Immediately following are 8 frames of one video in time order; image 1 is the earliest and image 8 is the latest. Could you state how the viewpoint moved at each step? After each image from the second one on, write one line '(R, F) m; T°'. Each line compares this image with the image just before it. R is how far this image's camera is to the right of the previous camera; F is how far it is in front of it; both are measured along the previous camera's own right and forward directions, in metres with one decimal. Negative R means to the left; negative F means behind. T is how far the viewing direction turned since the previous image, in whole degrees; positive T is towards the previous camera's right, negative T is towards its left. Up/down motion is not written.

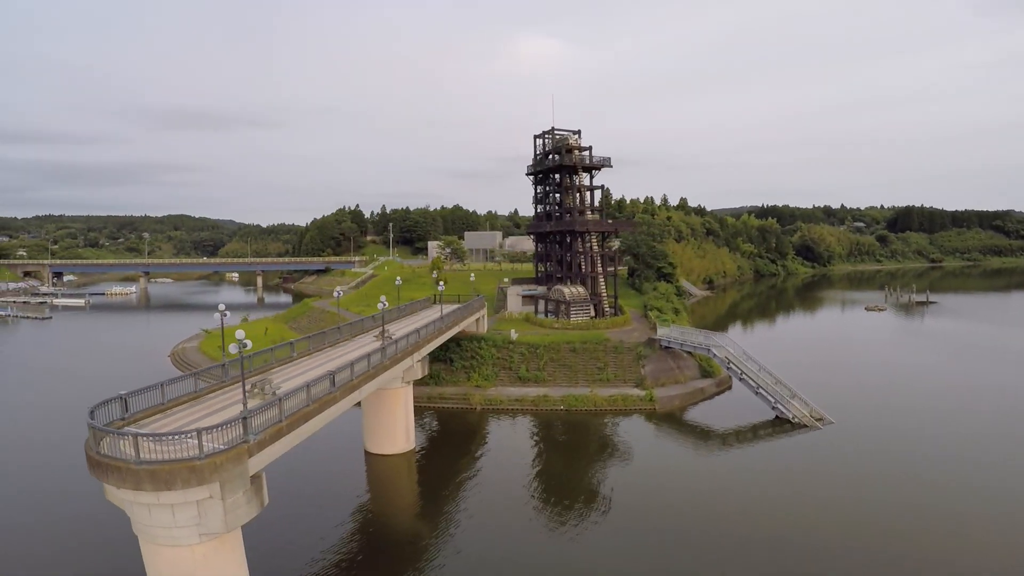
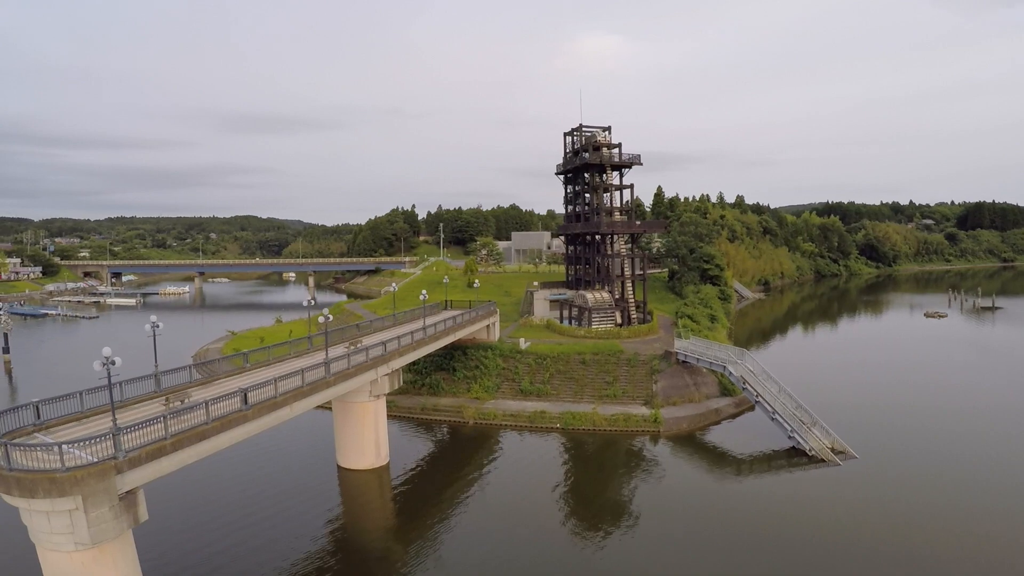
(+3.0, +2.2) m; -6°
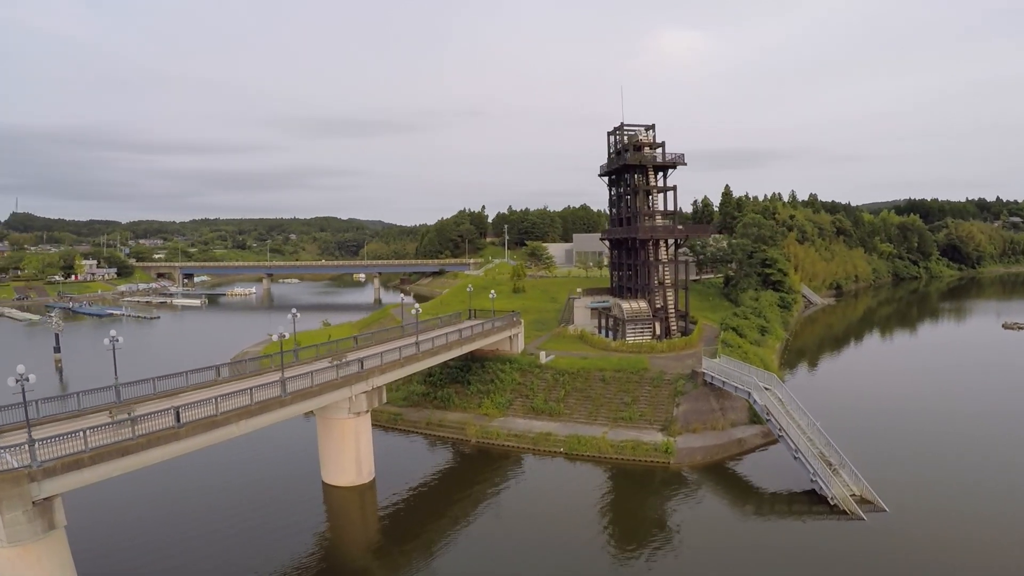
(+3.1, +1.9) m; -7°
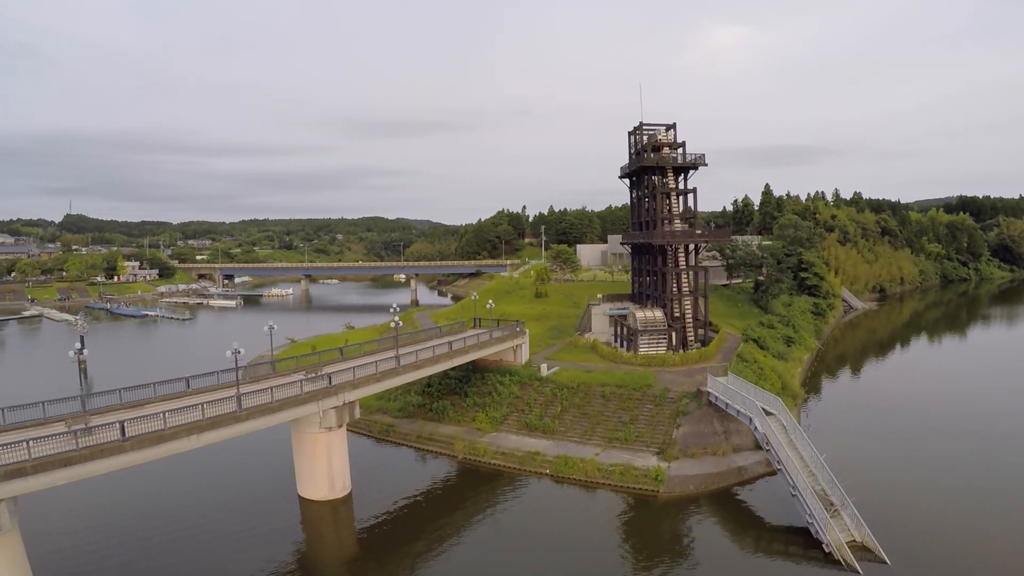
(+2.6, +1.3) m; -5°
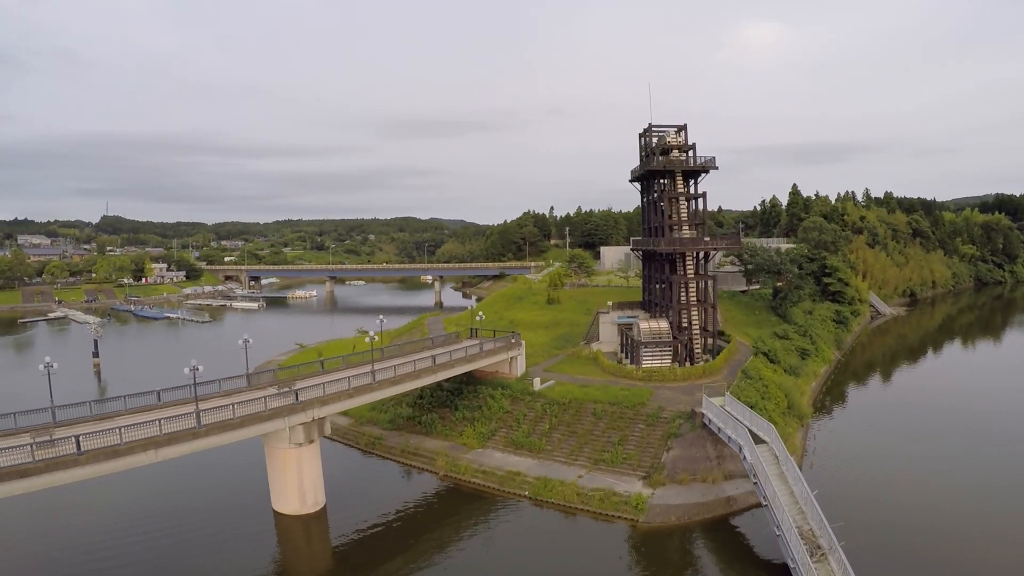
(+2.3, +1.1) m; -3°
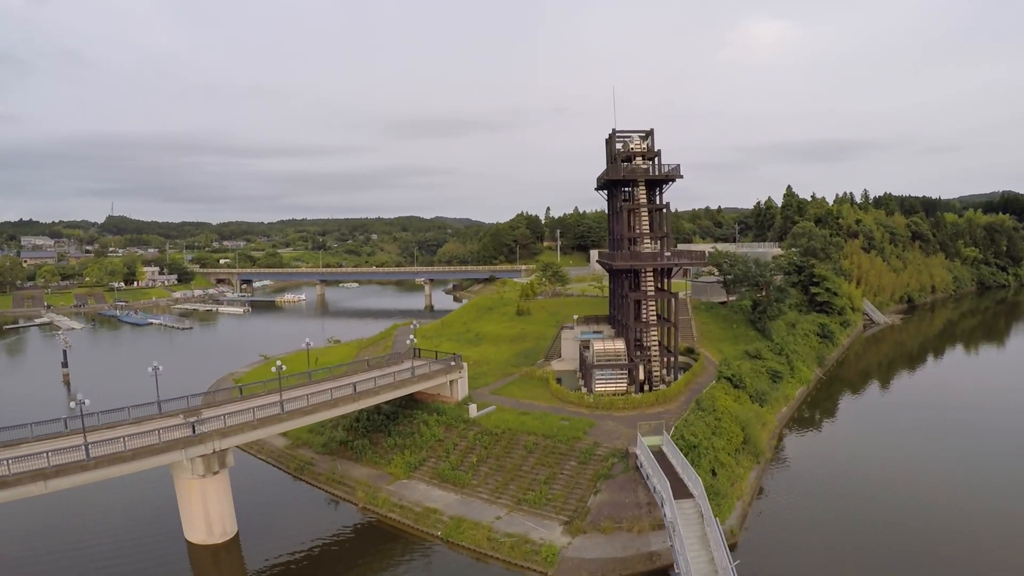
(+3.8, +2.2) m; -1°
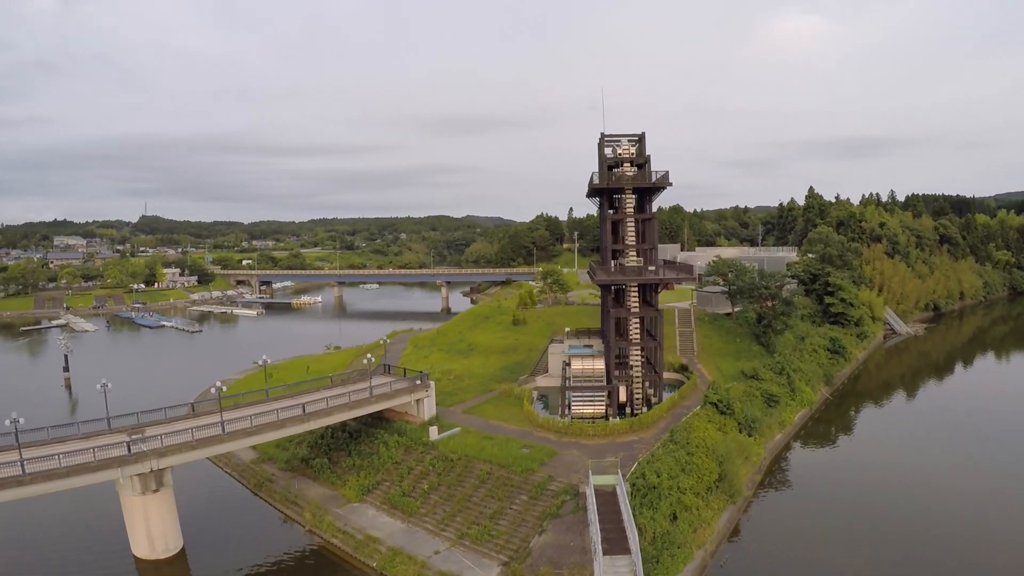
(+3.4, +1.7) m; -3°
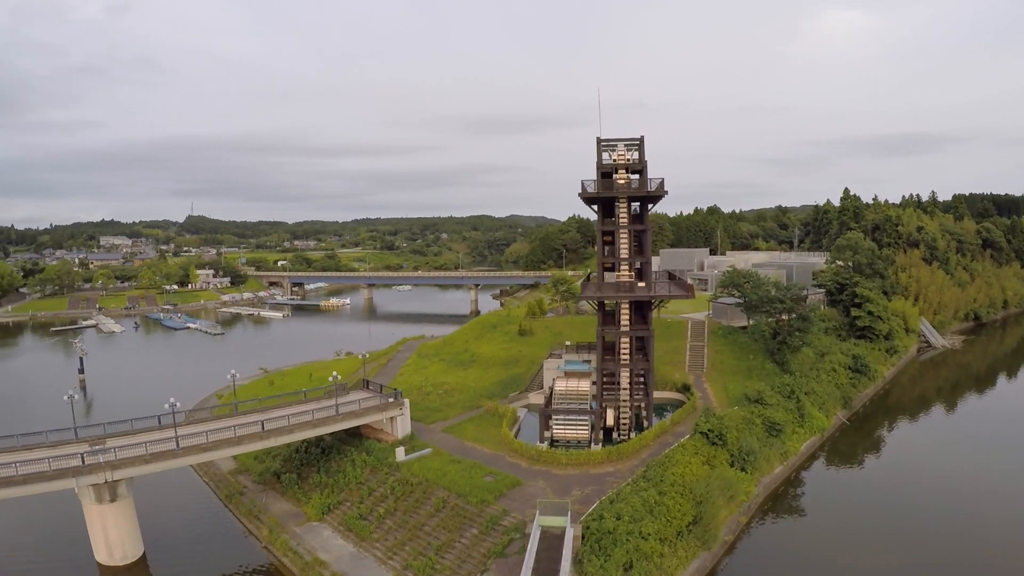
(+3.5, +1.6) m; -4°
